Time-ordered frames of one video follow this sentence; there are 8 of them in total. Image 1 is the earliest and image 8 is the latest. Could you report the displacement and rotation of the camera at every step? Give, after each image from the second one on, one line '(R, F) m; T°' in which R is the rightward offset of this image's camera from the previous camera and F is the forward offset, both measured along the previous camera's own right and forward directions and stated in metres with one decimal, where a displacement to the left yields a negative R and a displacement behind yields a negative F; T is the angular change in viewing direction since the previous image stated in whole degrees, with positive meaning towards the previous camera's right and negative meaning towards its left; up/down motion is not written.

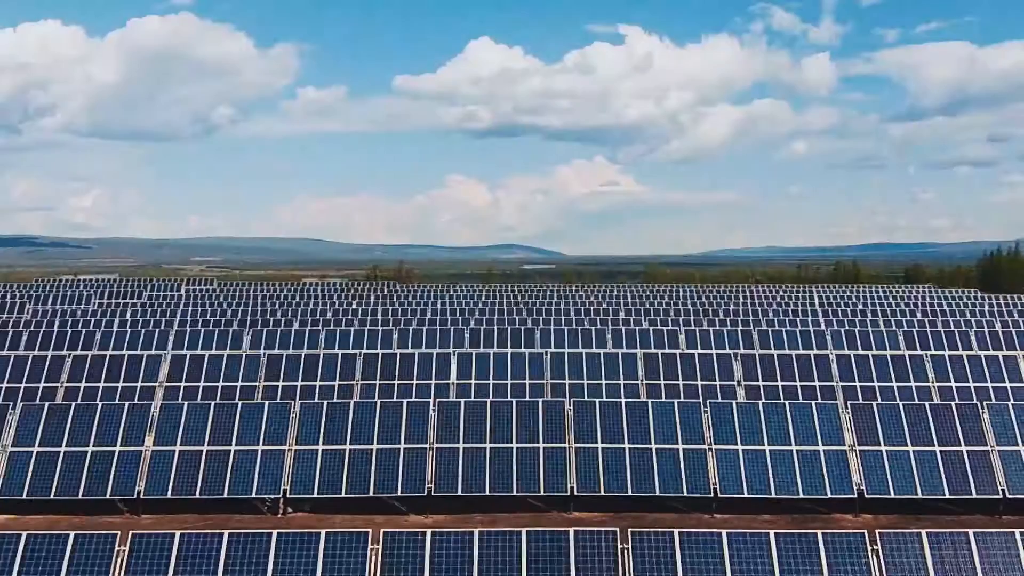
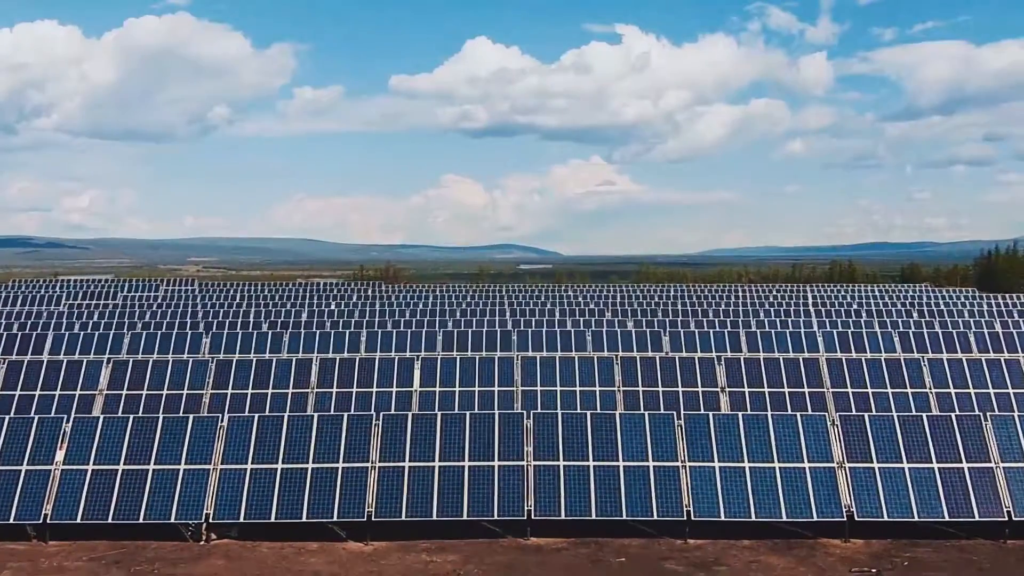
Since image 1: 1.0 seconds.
(+1.0, +1.8) m; 0°
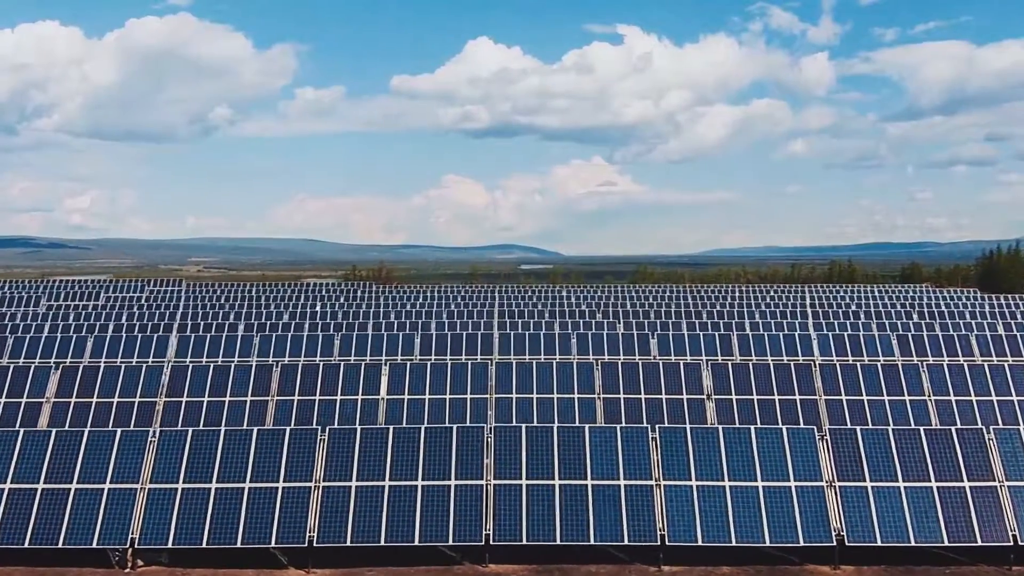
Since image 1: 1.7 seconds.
(+0.8, +1.4) m; 0°
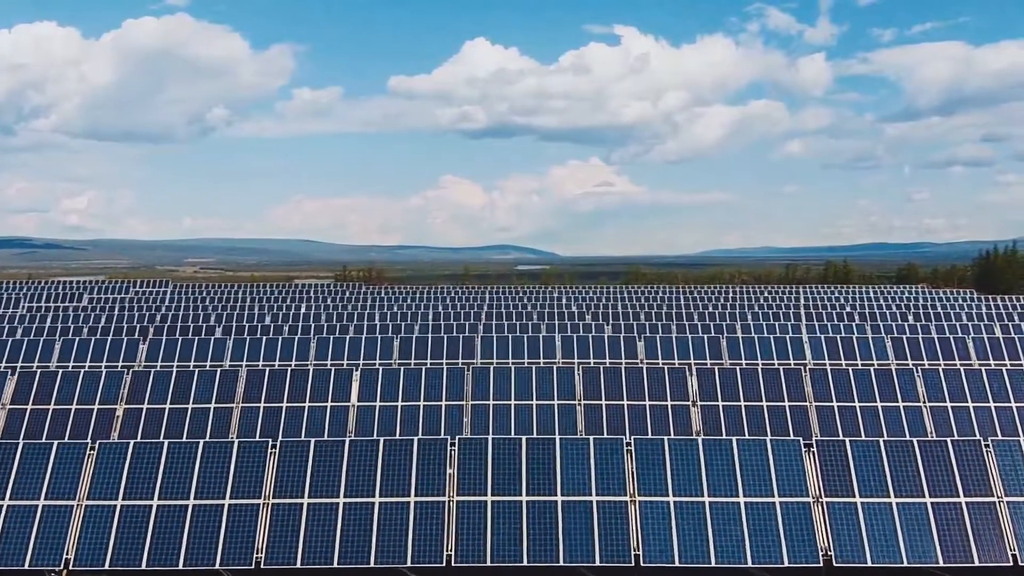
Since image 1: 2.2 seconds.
(+0.6, +1.0) m; 0°
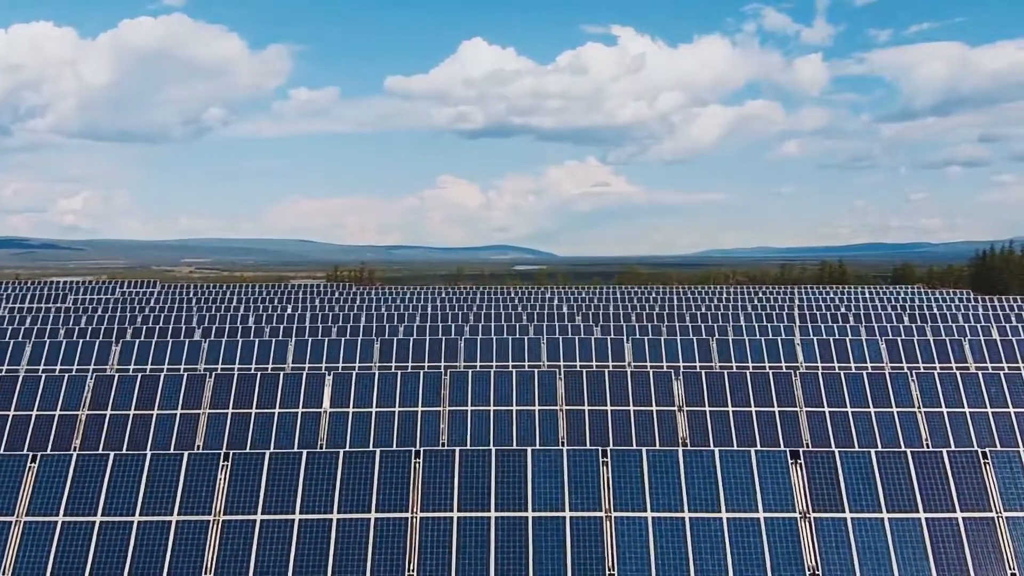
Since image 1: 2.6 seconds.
(+0.5, +0.8) m; 0°
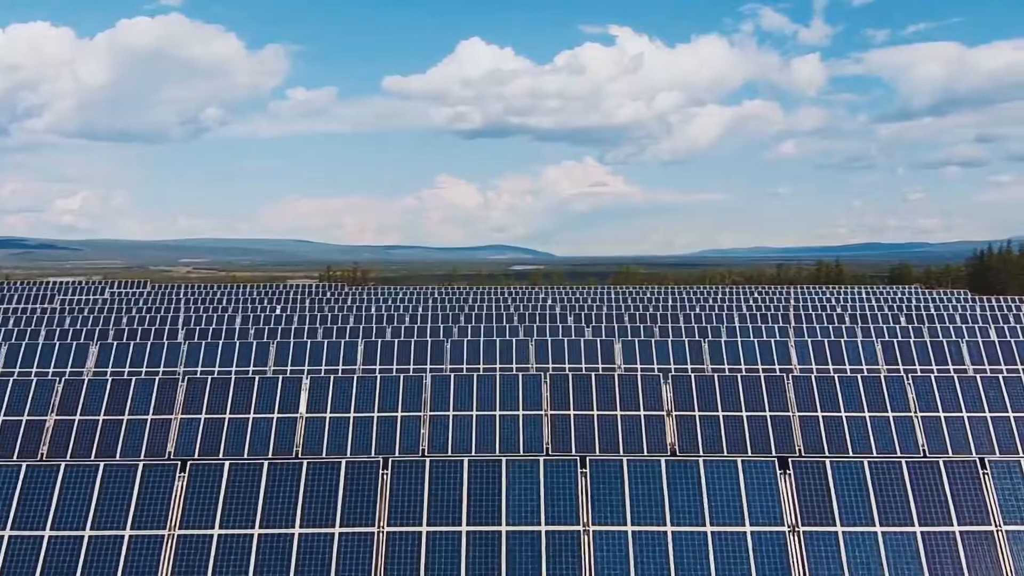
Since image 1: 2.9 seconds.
(+0.4, +0.7) m; 0°
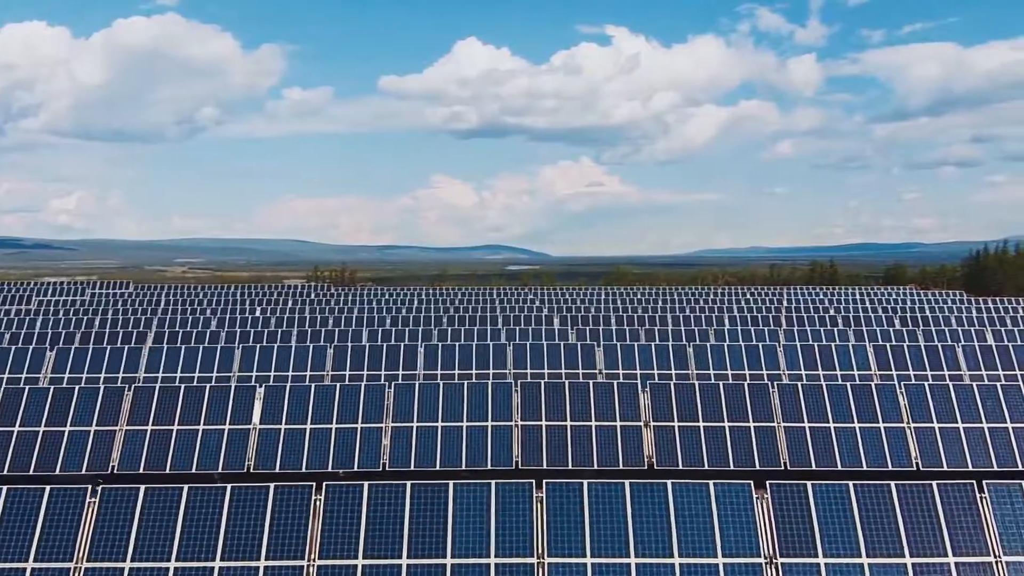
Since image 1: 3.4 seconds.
(+0.7, +1.2) m; 0°
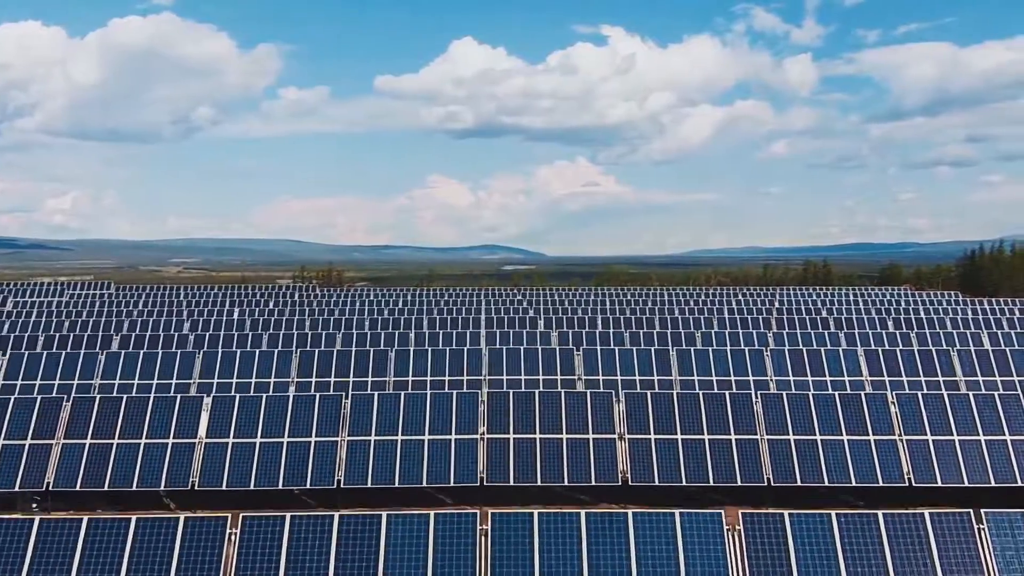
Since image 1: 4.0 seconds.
(+0.7, +1.2) m; 0°
